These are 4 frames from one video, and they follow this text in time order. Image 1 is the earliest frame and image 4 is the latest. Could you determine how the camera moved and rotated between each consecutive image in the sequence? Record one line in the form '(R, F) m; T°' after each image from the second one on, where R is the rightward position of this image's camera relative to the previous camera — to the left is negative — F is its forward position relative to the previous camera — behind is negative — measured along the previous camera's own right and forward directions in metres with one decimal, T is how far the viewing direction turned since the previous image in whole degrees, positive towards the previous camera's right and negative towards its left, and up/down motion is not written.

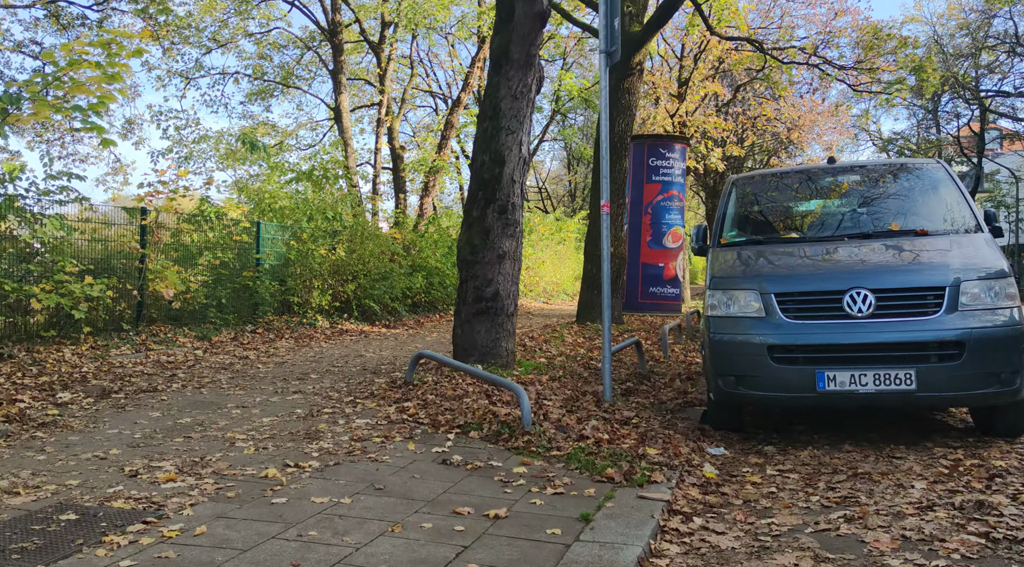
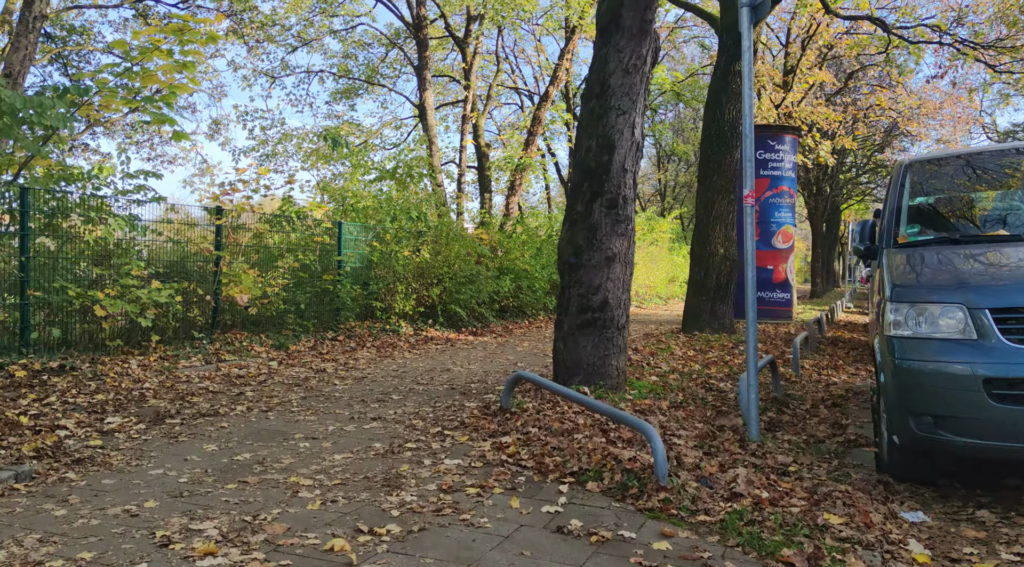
(-0.3, +1.3) m; -5°
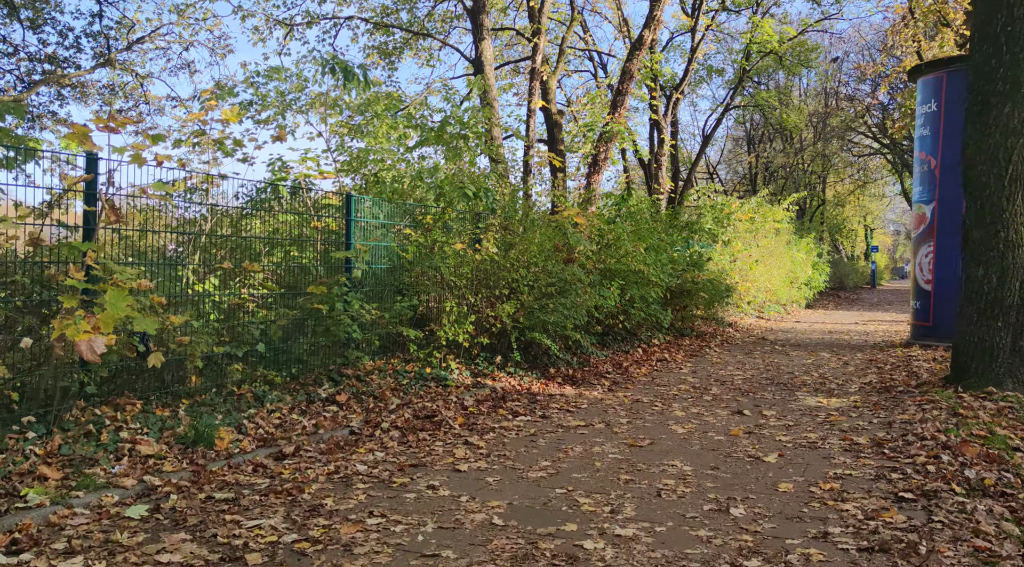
(-0.8, +6.5) m; -3°
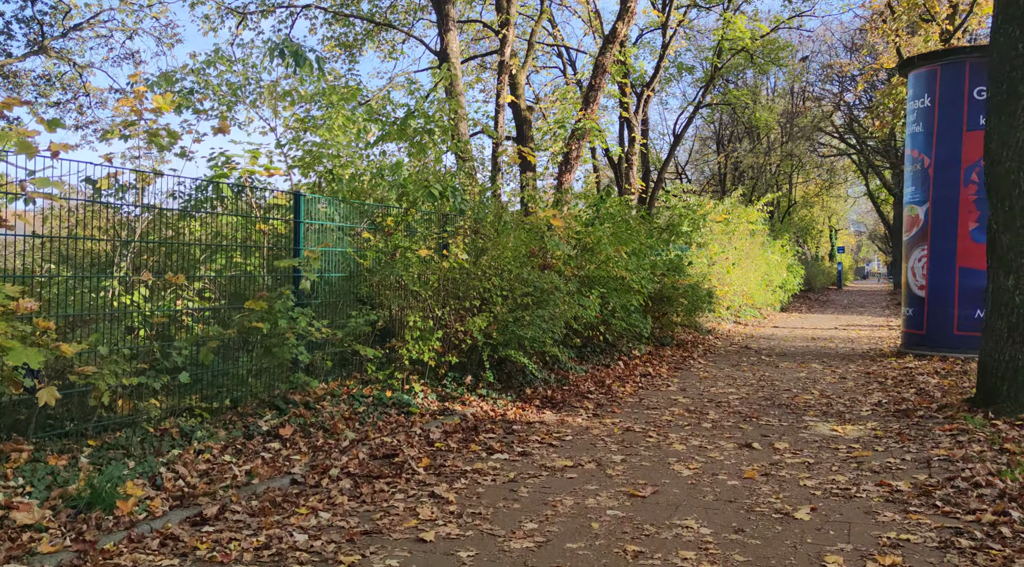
(-0.1, +1.1) m; +2°
